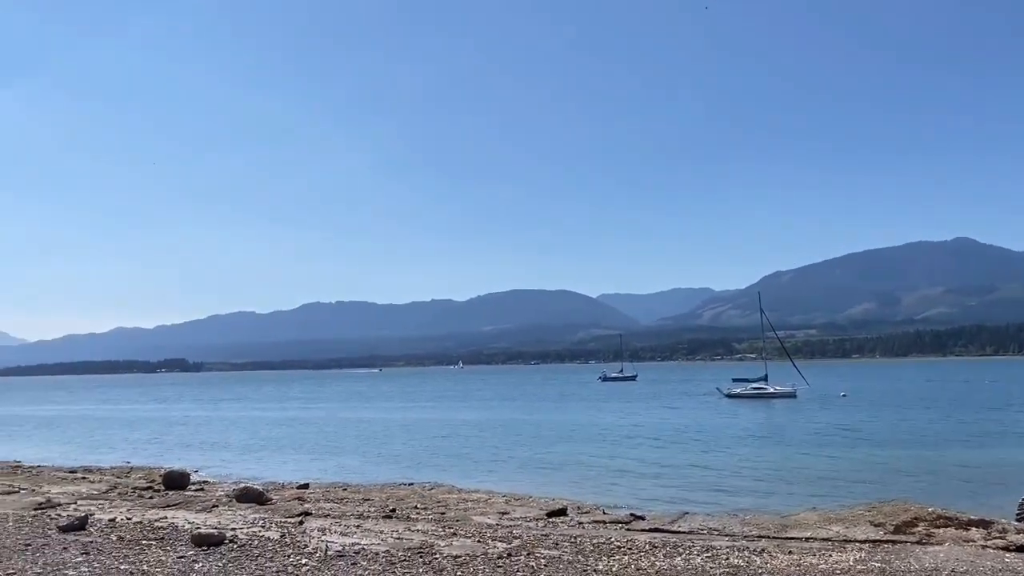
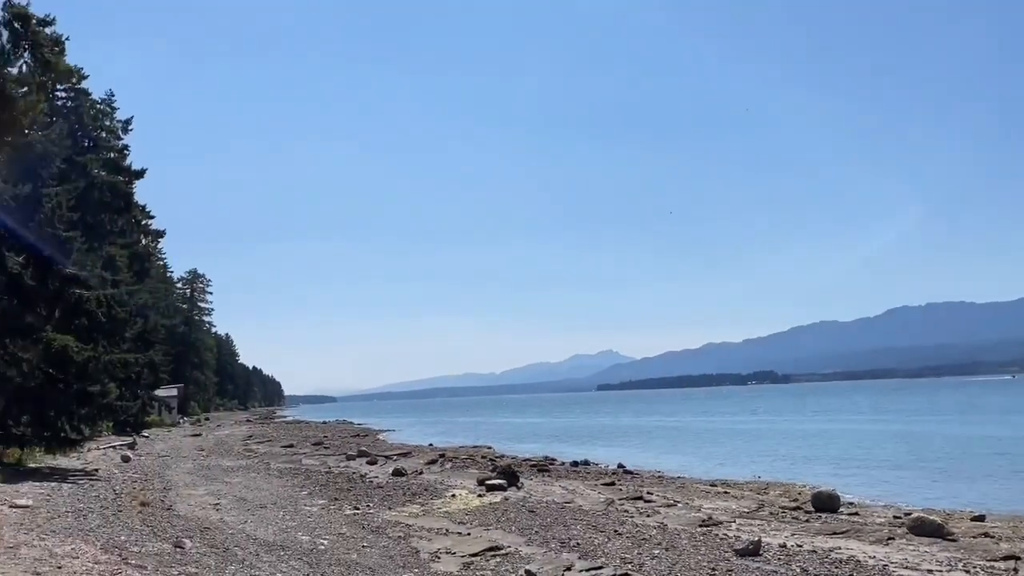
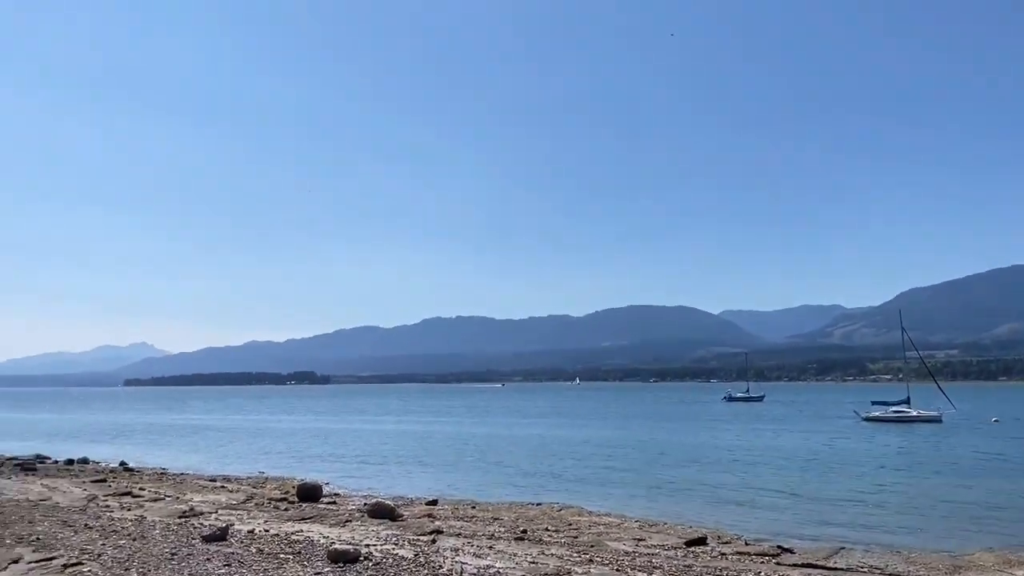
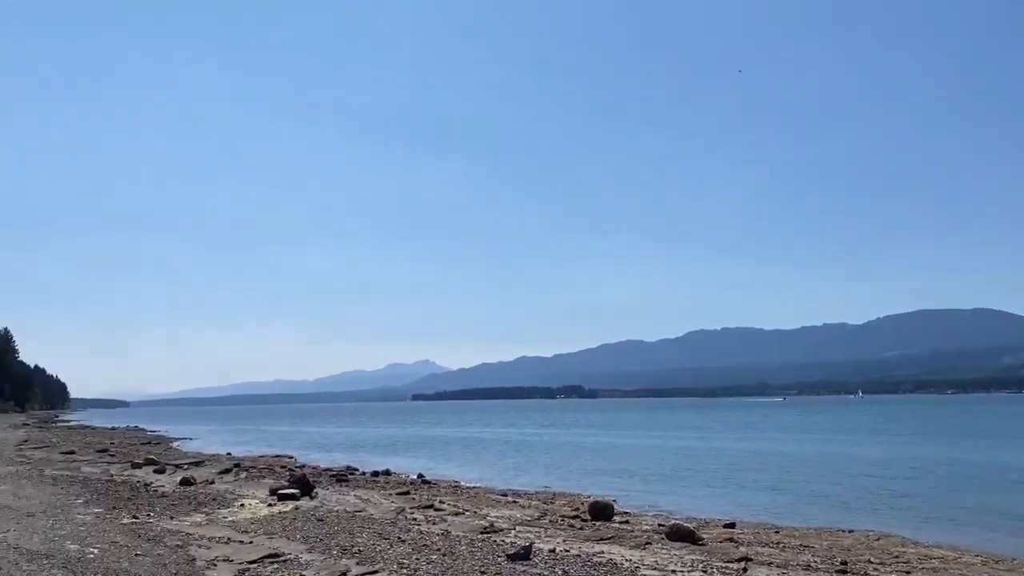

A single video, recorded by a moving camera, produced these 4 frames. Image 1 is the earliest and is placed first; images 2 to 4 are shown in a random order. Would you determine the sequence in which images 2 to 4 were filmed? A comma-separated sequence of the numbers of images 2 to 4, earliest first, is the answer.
3, 4, 2
